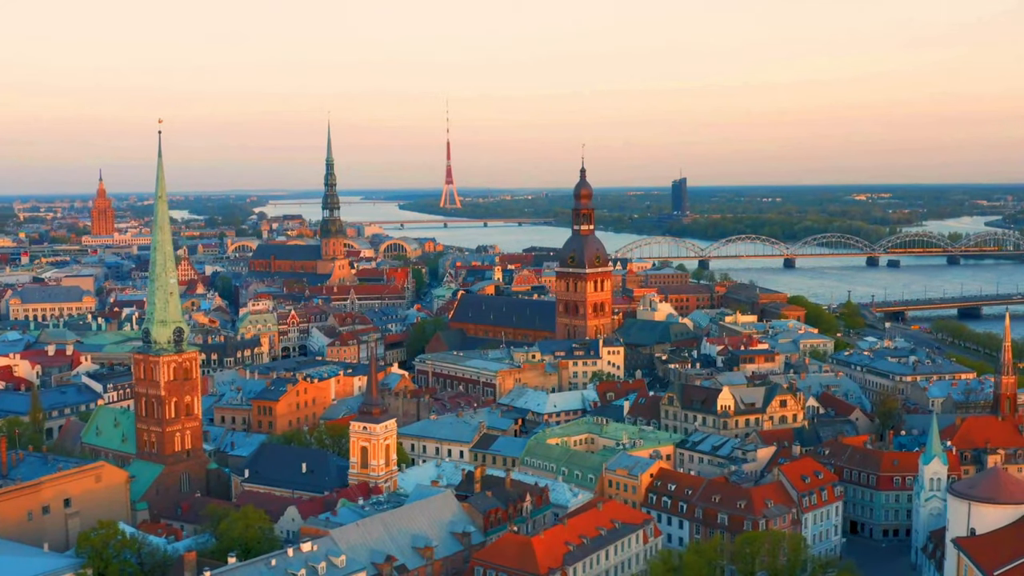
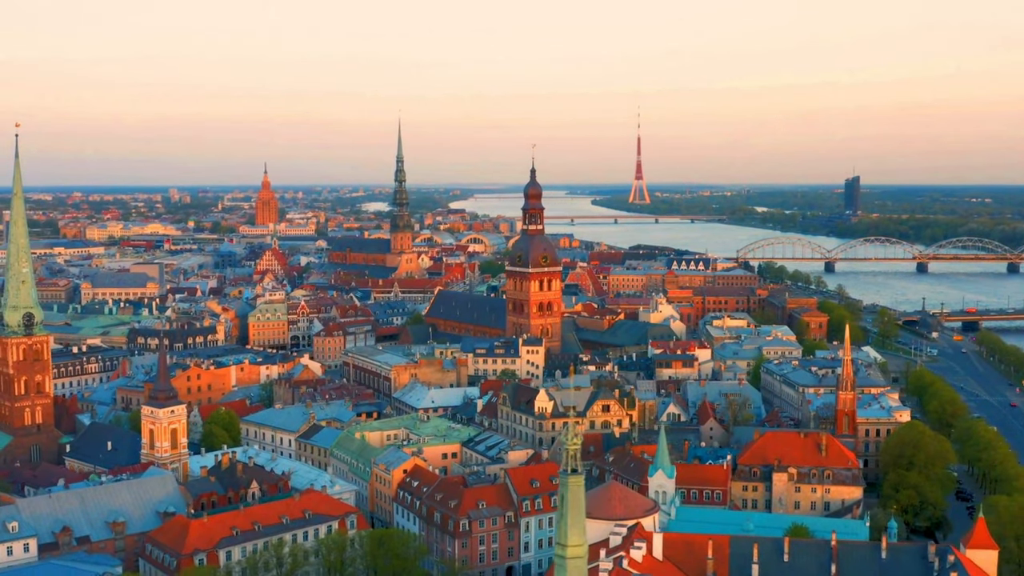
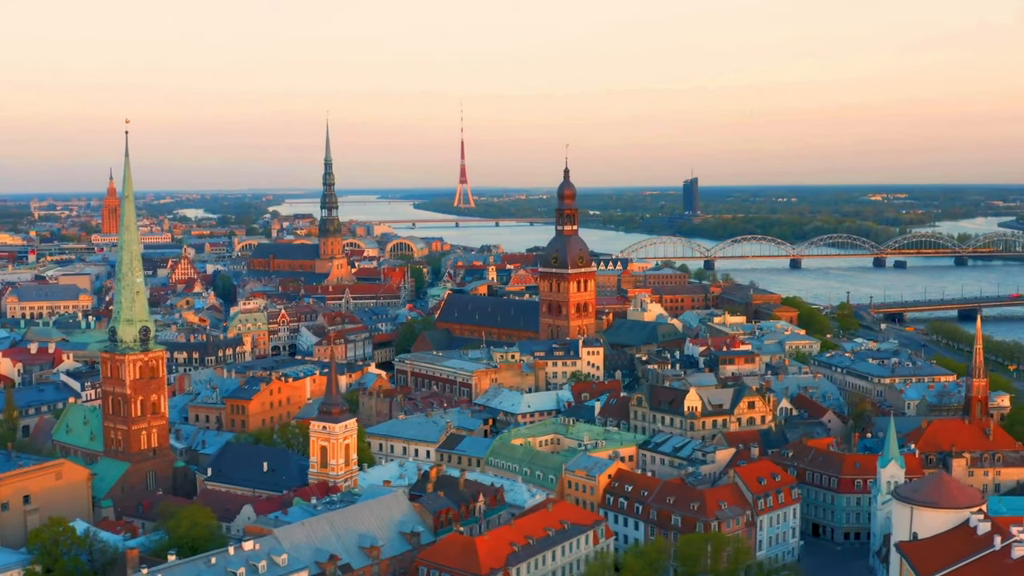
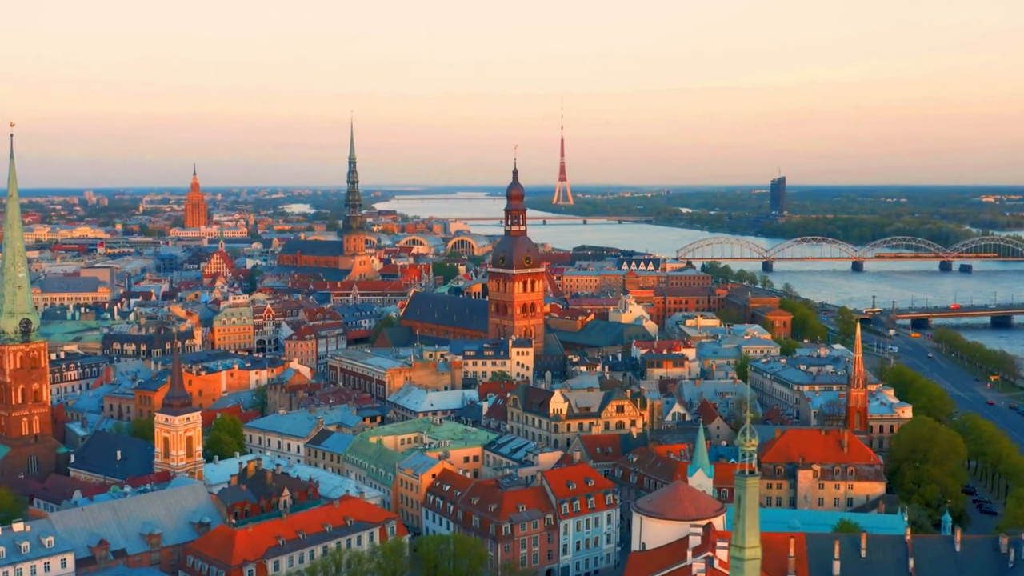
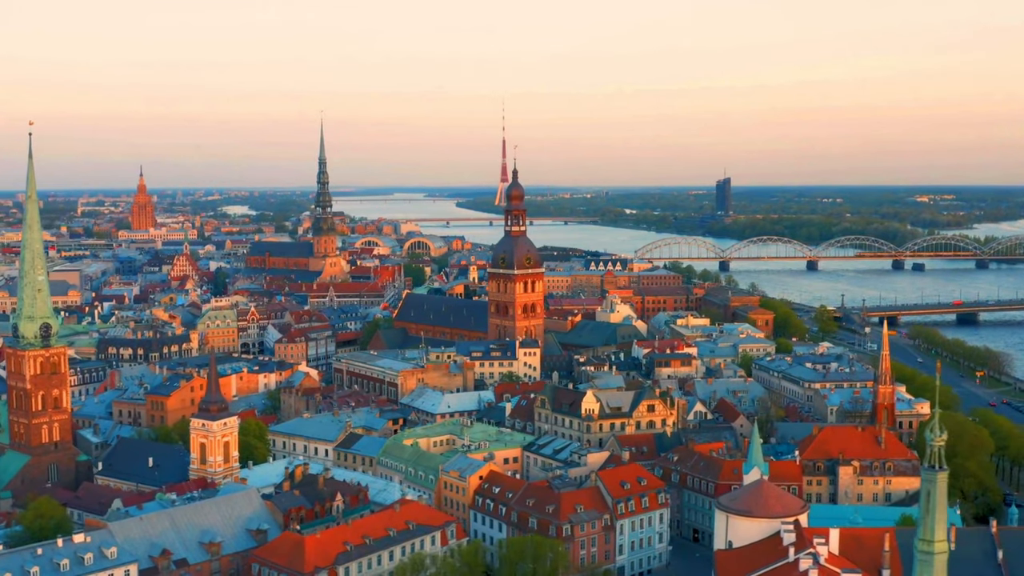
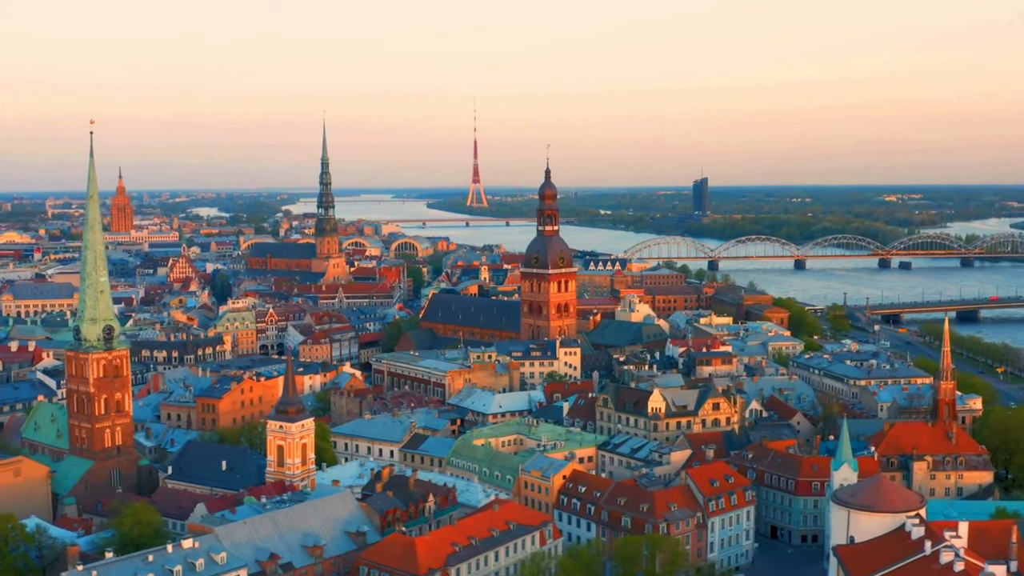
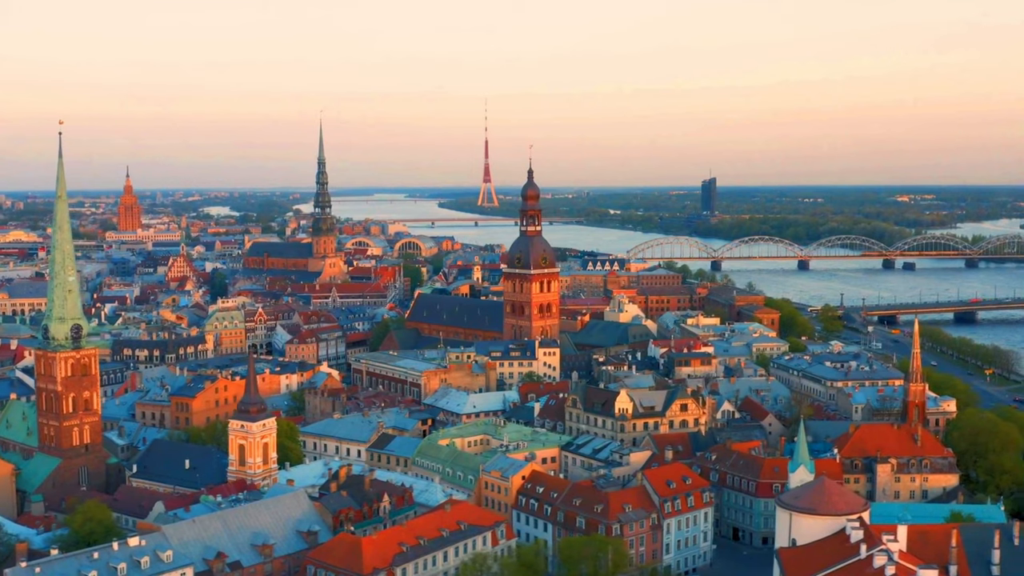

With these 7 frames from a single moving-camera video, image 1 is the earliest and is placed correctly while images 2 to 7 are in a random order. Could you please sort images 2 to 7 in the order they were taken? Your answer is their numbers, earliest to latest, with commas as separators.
3, 6, 7, 5, 4, 2
